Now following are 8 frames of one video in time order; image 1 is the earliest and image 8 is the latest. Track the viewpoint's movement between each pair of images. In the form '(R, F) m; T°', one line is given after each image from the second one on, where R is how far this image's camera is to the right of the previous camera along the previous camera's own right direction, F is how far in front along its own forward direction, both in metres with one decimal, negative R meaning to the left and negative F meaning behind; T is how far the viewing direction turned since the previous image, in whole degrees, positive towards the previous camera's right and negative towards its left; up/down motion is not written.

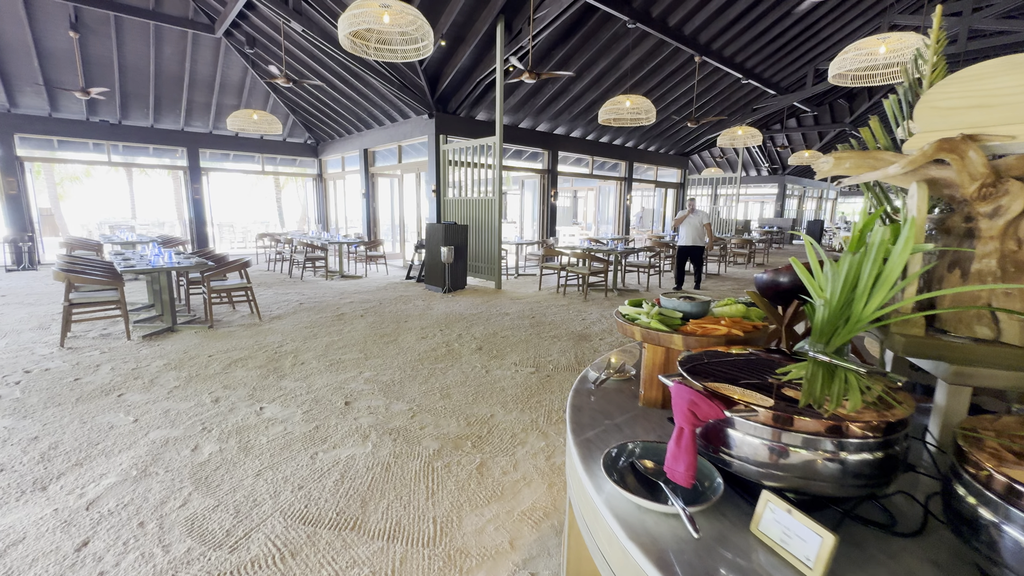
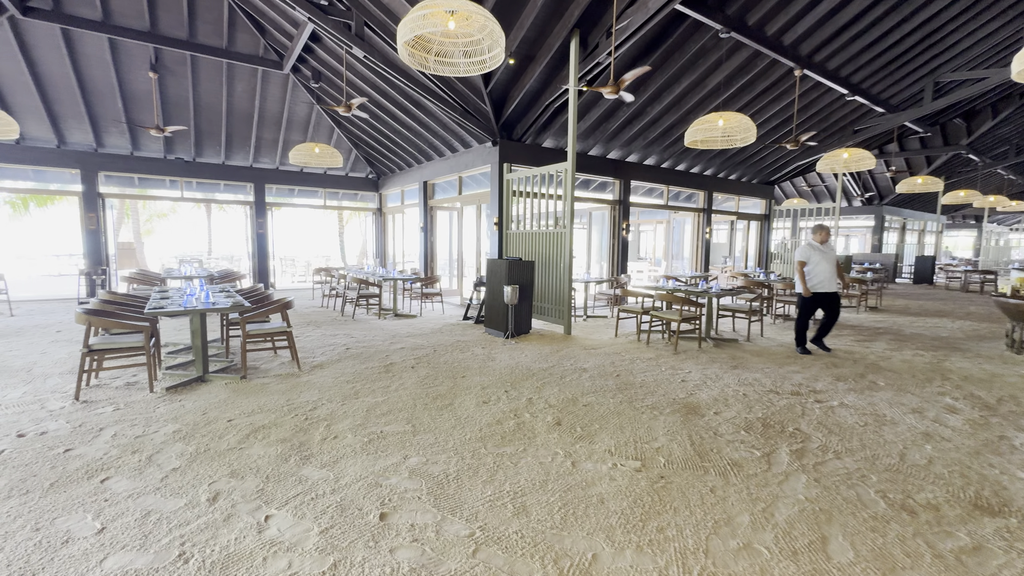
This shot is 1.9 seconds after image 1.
(-0.2, +0.8) m; -7°
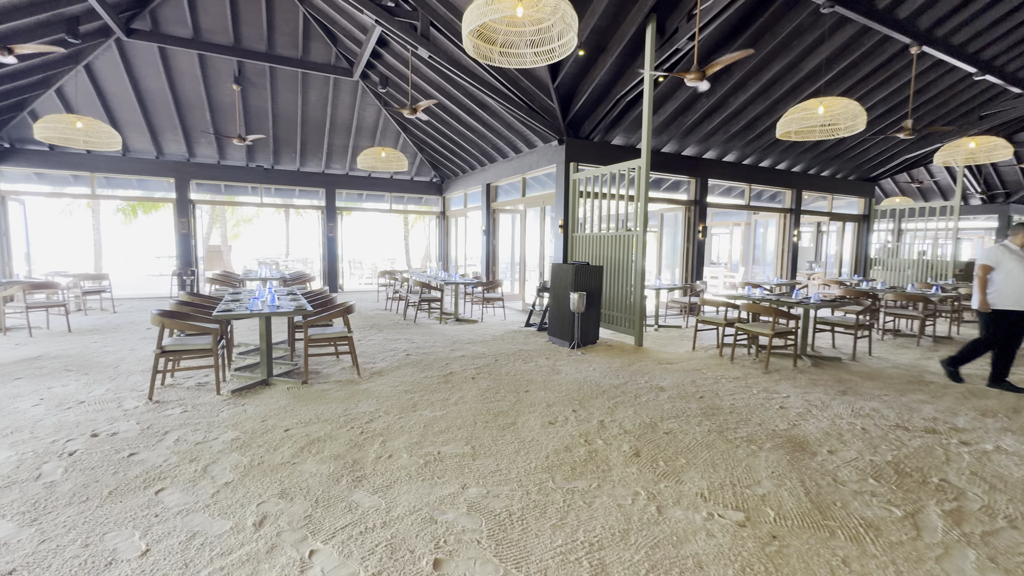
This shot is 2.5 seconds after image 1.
(-0.1, +0.3) m; -8°
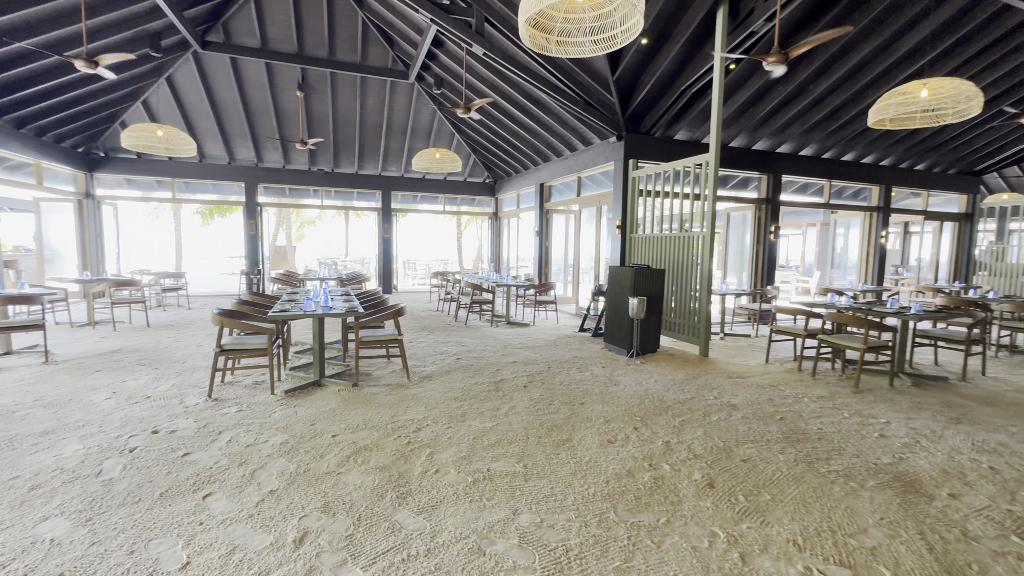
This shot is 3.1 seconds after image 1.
(0.0, +0.2) m; -6°
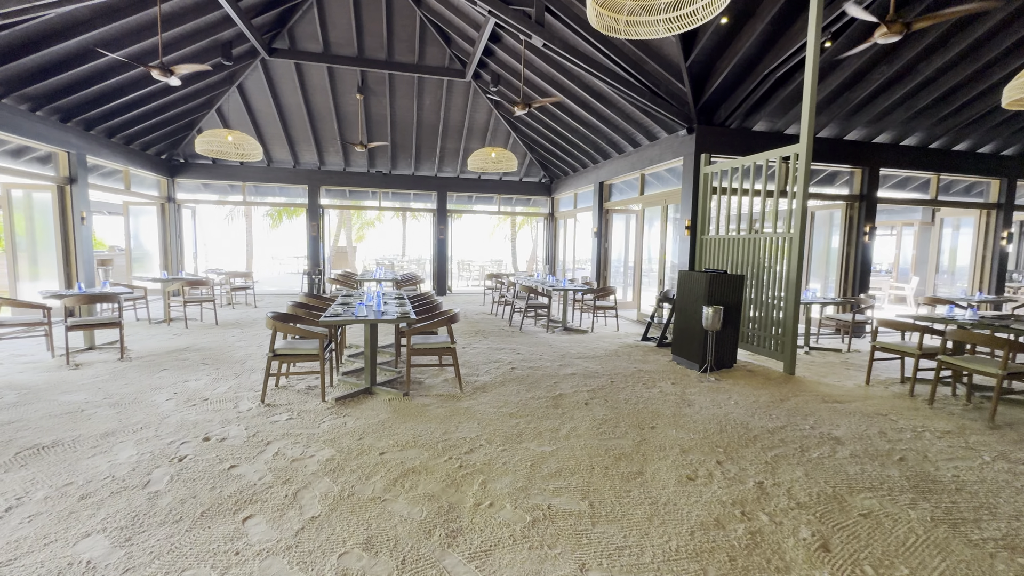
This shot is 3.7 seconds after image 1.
(-0.1, +0.3) m; -7°
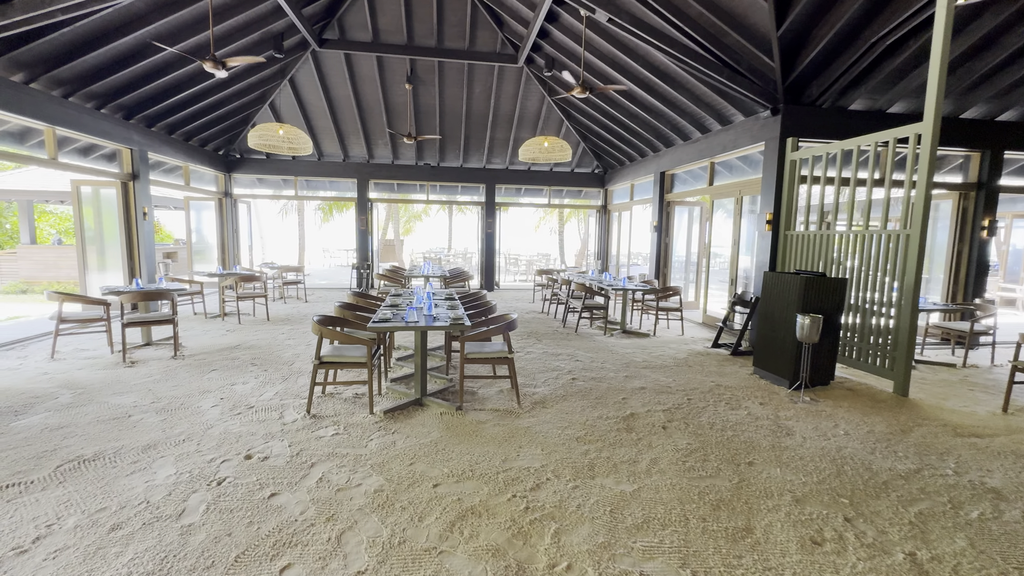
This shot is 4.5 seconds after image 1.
(-0.2, +0.4) m; -5°
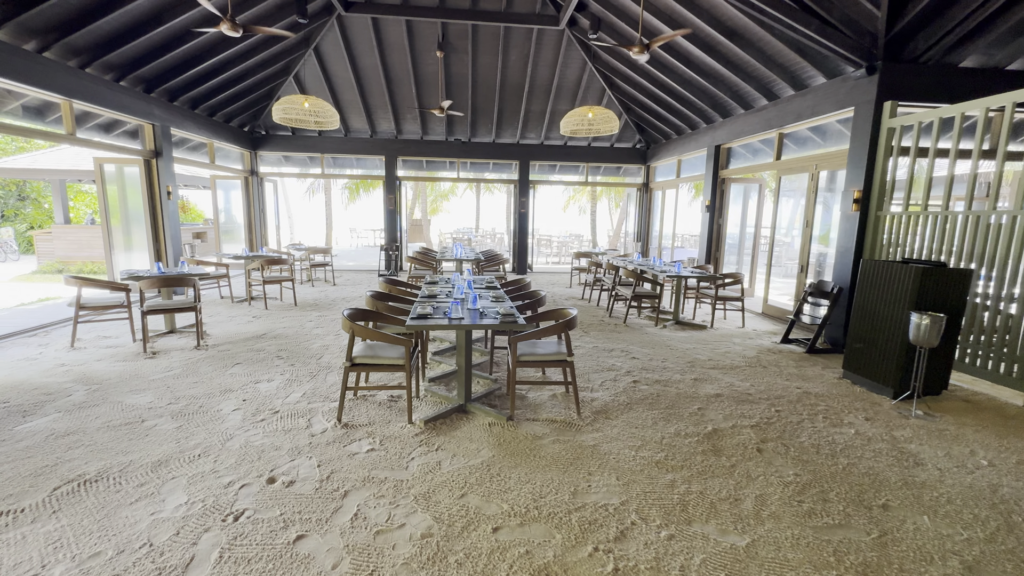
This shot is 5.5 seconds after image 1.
(-0.2, +0.5) m; -3°
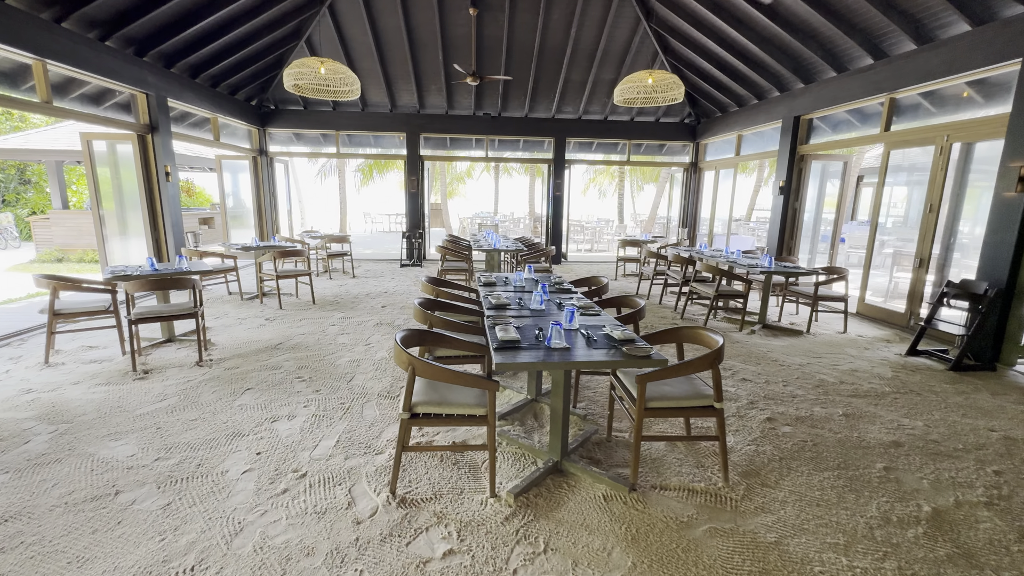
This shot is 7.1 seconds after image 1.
(-0.5, +0.9) m; -1°
